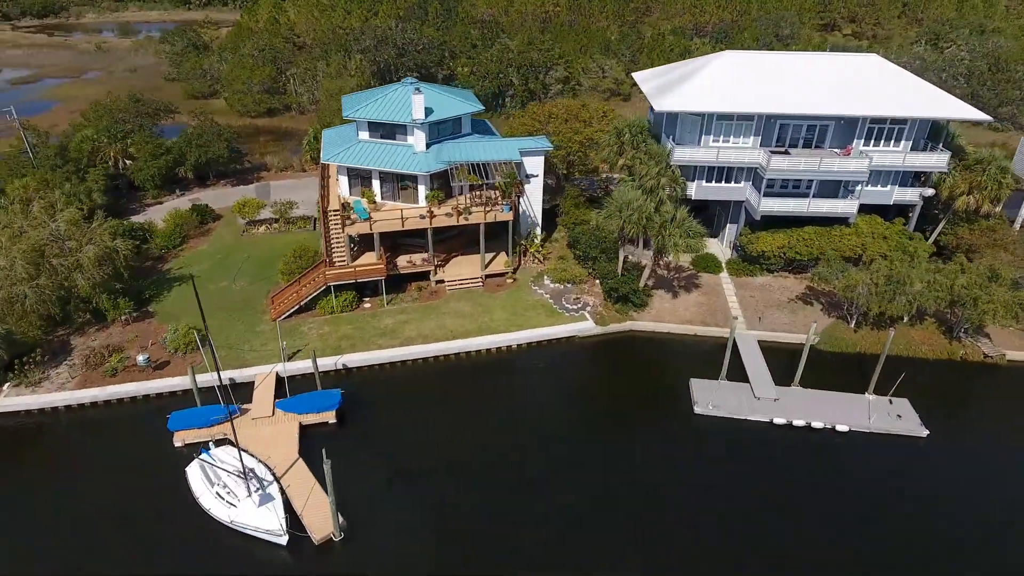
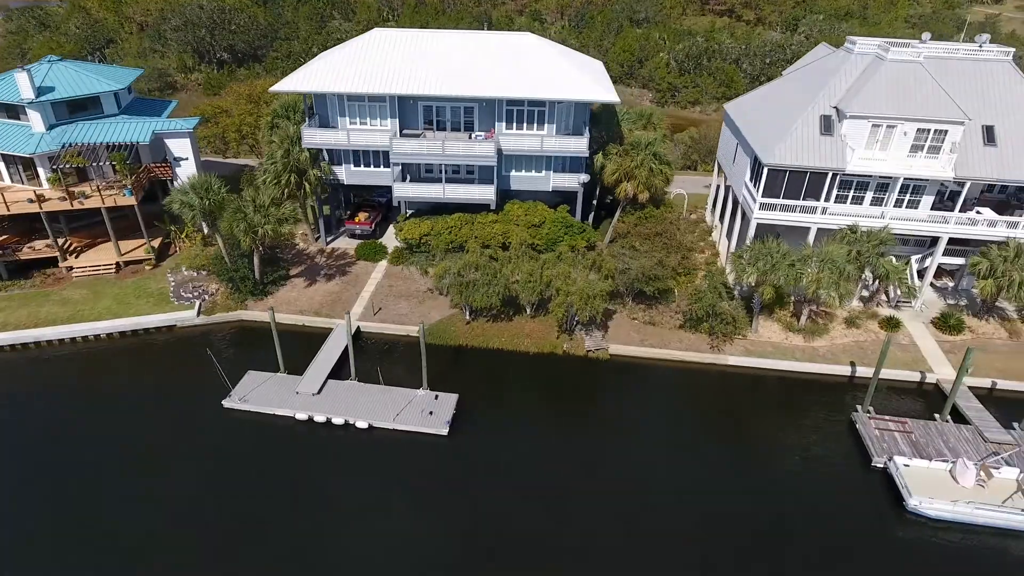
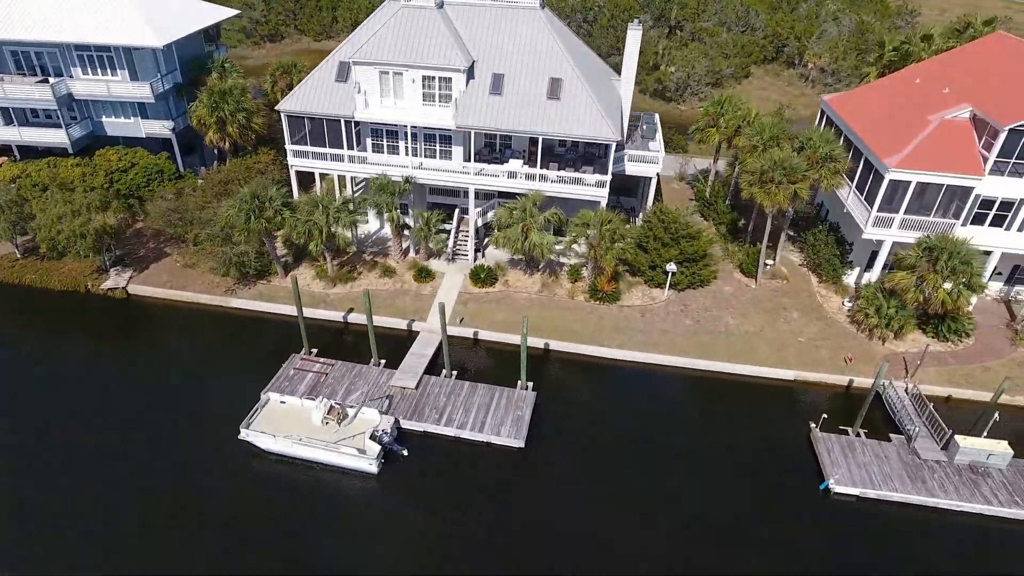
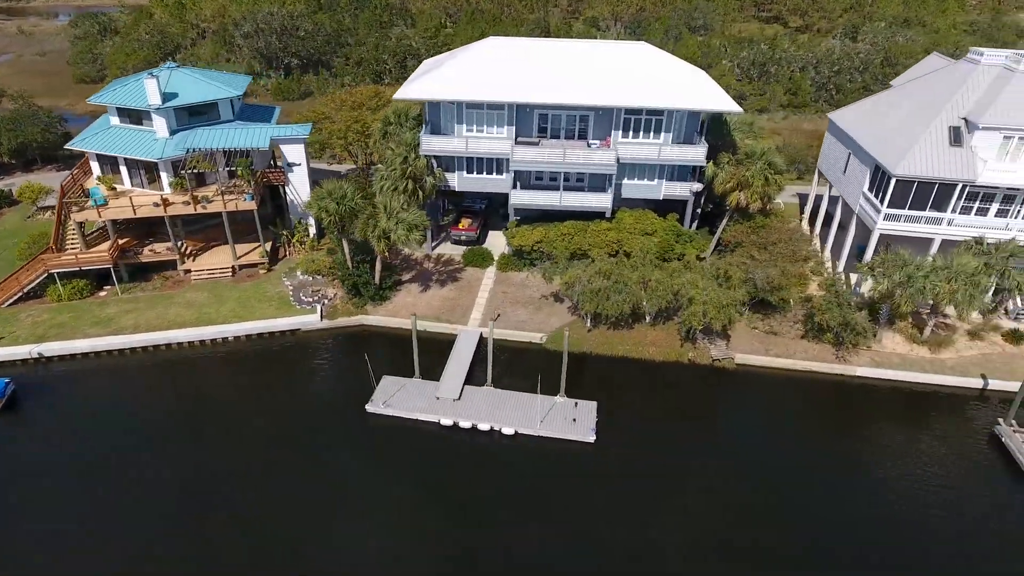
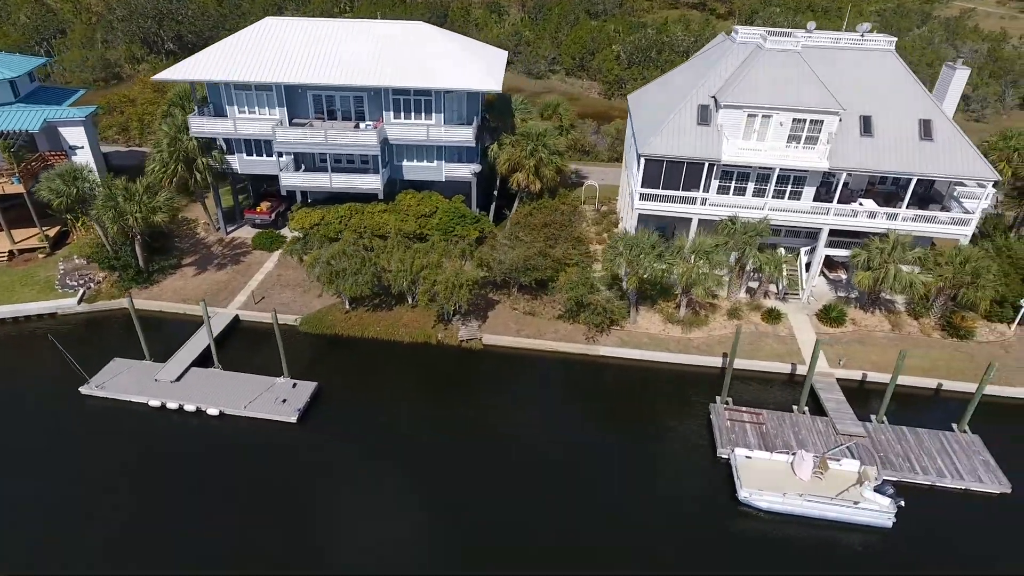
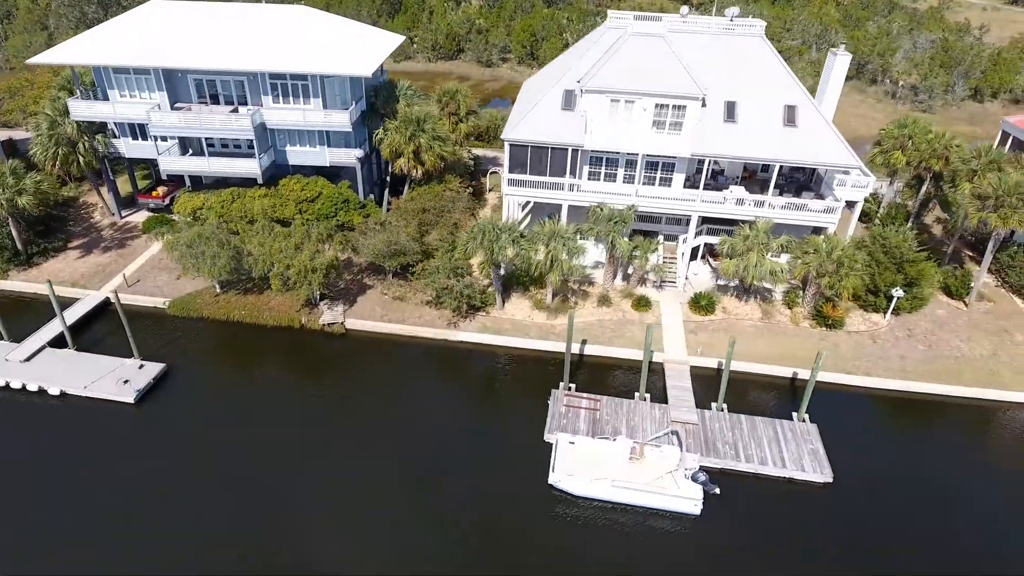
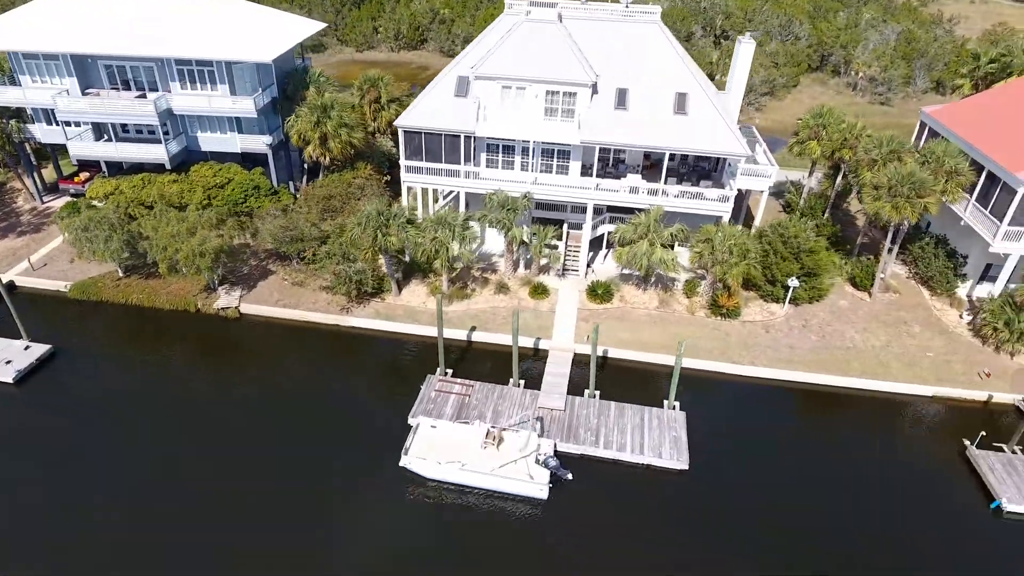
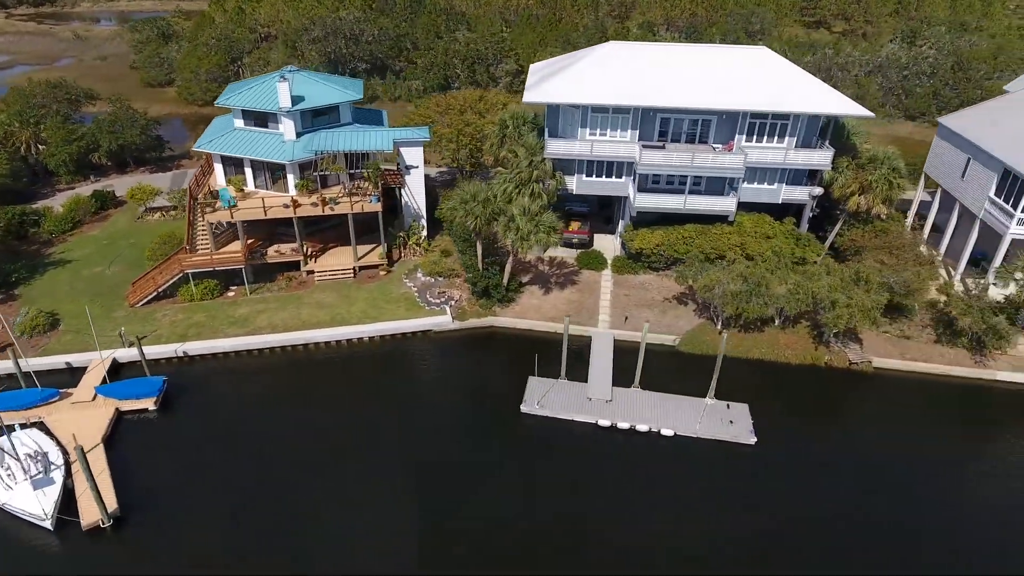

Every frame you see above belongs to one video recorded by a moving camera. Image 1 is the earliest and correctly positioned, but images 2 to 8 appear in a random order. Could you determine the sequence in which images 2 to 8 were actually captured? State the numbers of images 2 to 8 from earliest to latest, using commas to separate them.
8, 4, 2, 5, 6, 7, 3
